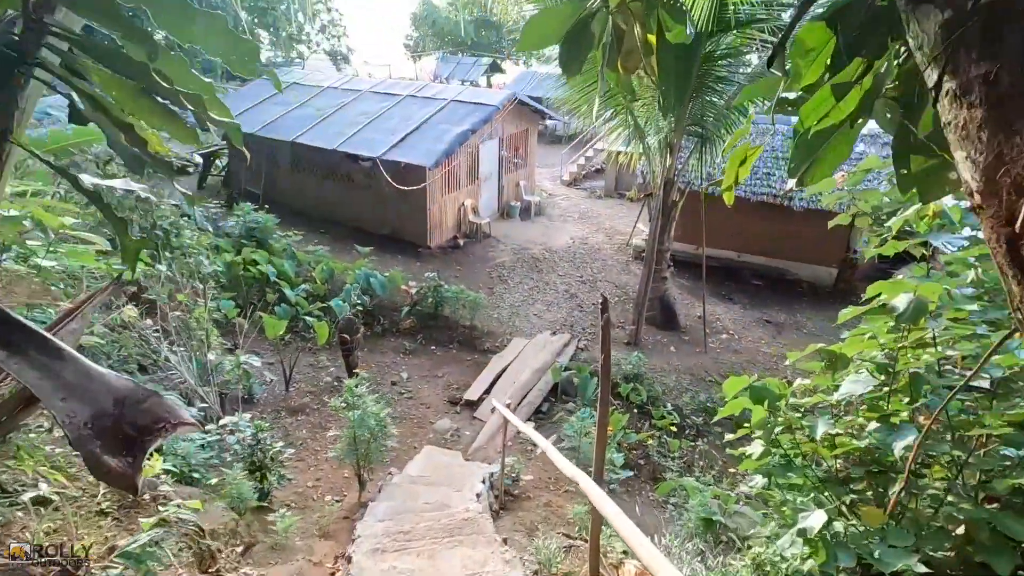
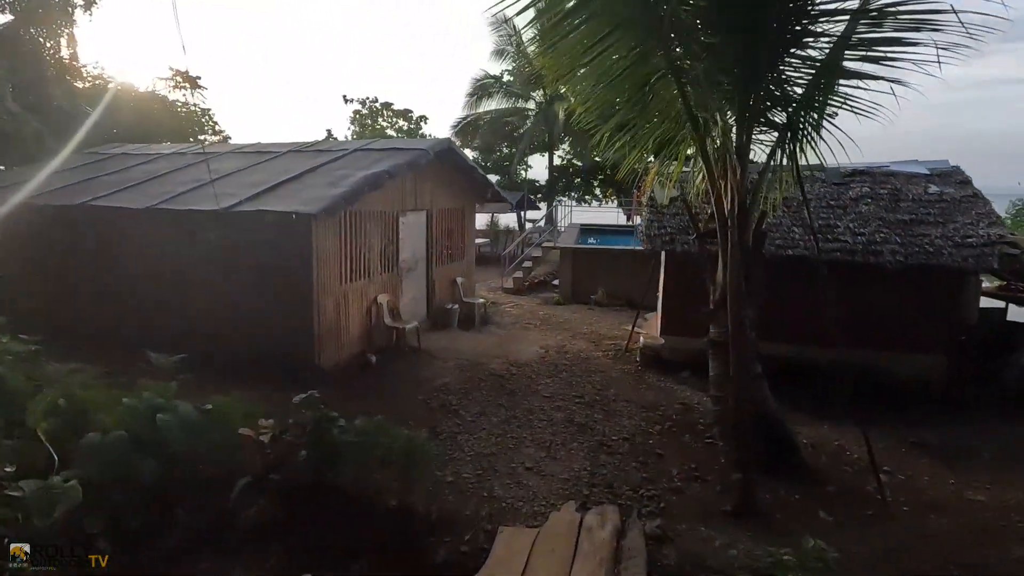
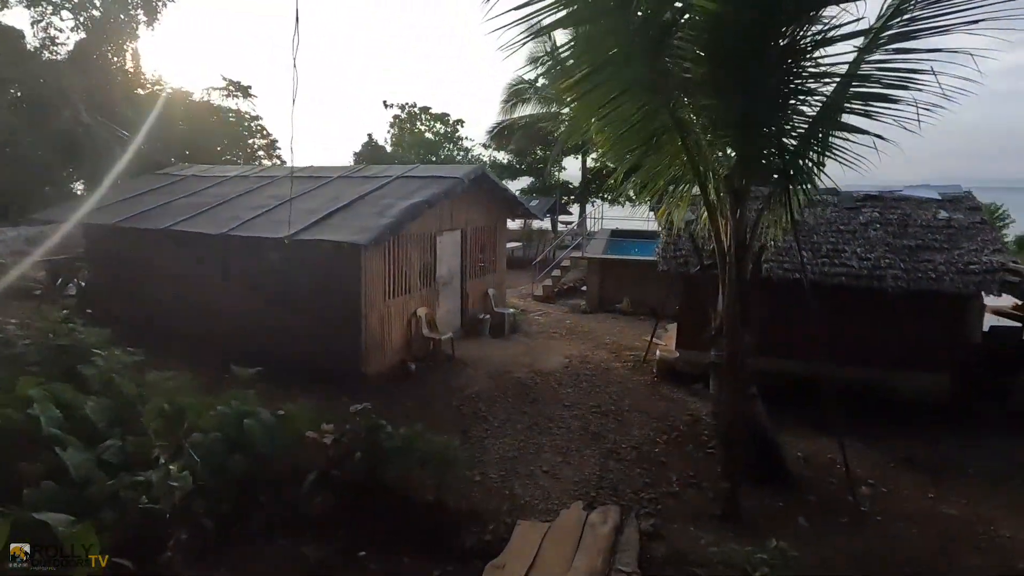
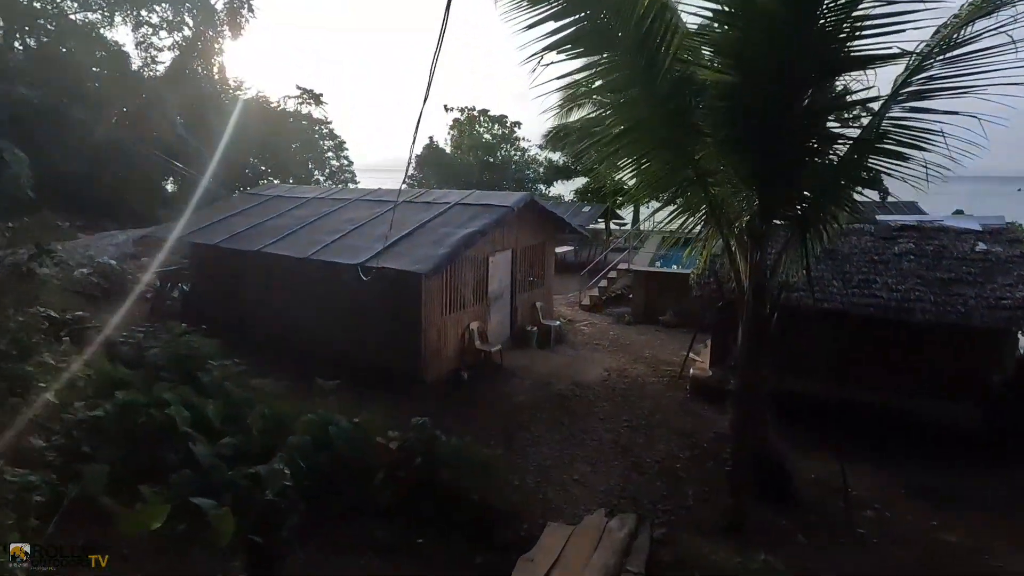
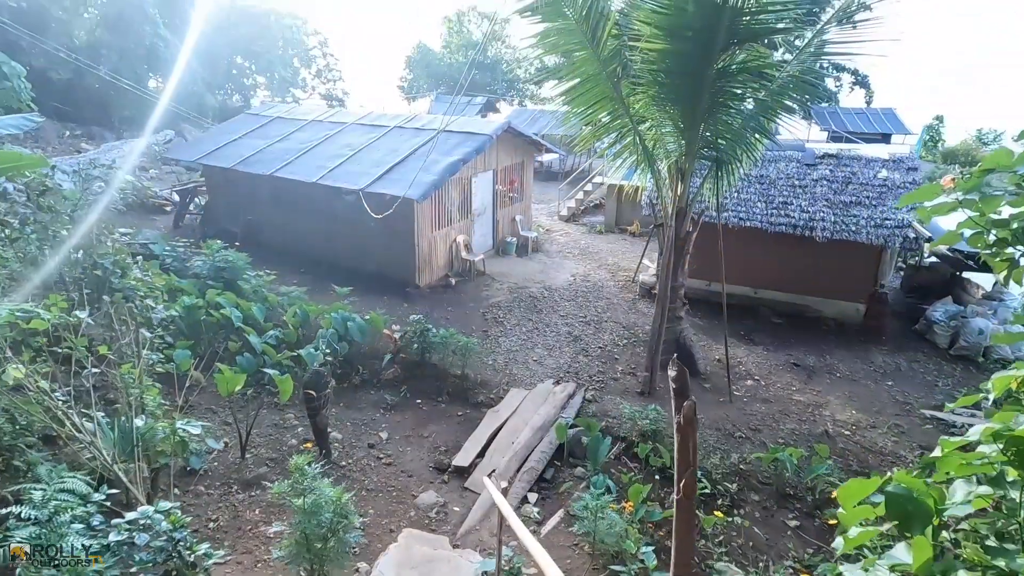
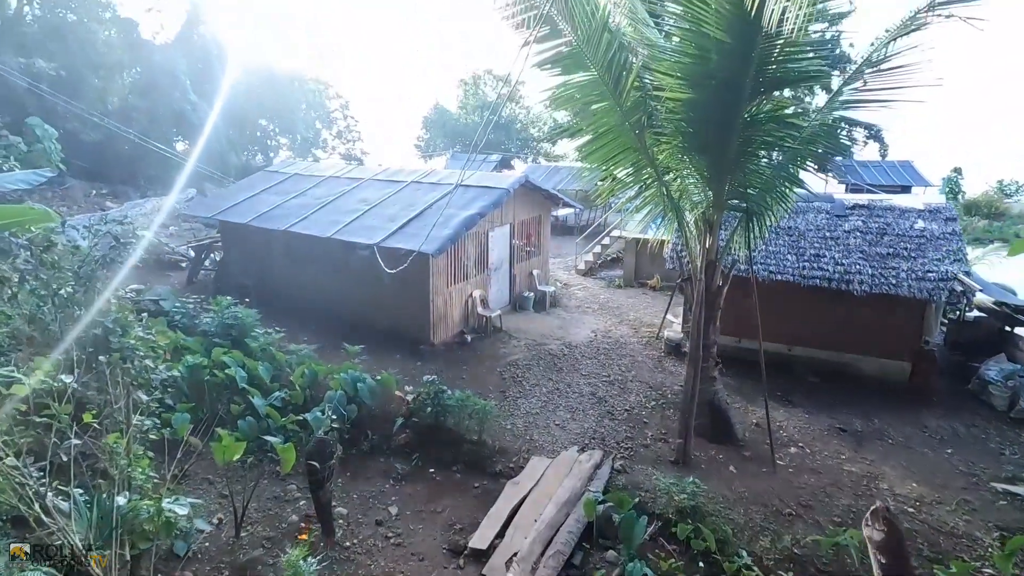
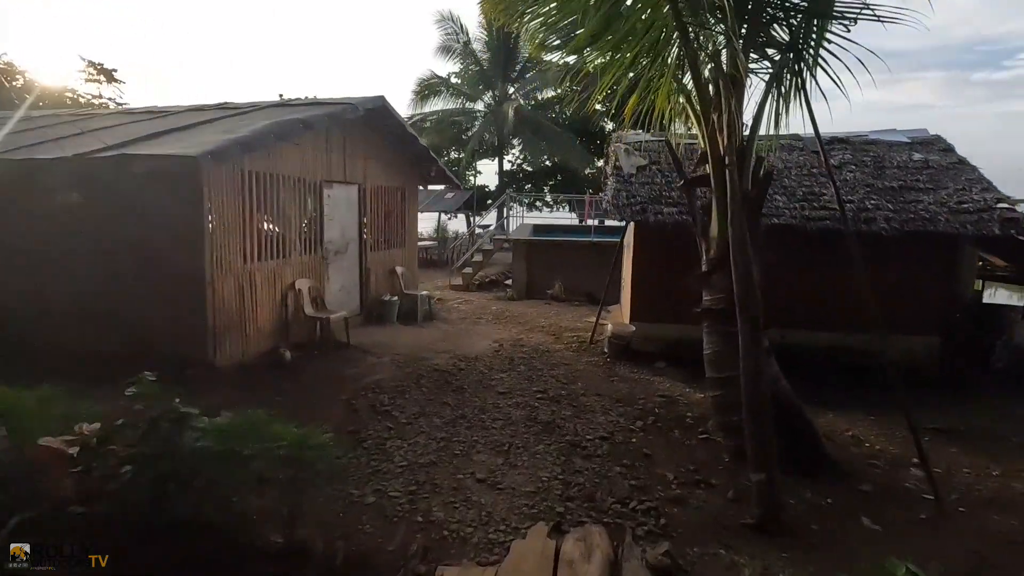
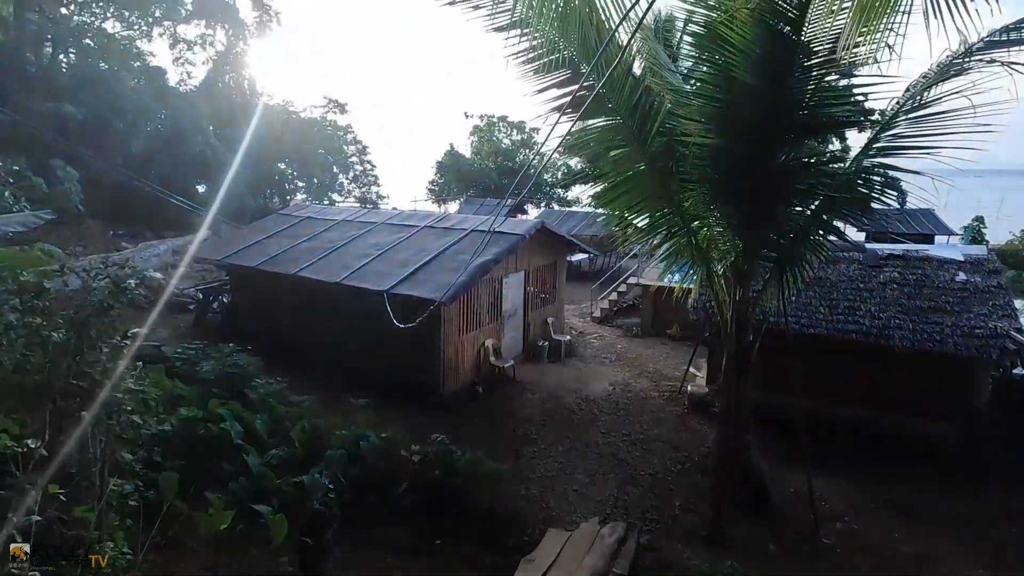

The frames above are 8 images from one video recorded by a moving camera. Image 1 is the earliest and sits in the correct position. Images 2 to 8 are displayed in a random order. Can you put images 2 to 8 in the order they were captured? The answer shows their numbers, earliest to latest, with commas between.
5, 6, 8, 4, 3, 2, 7
